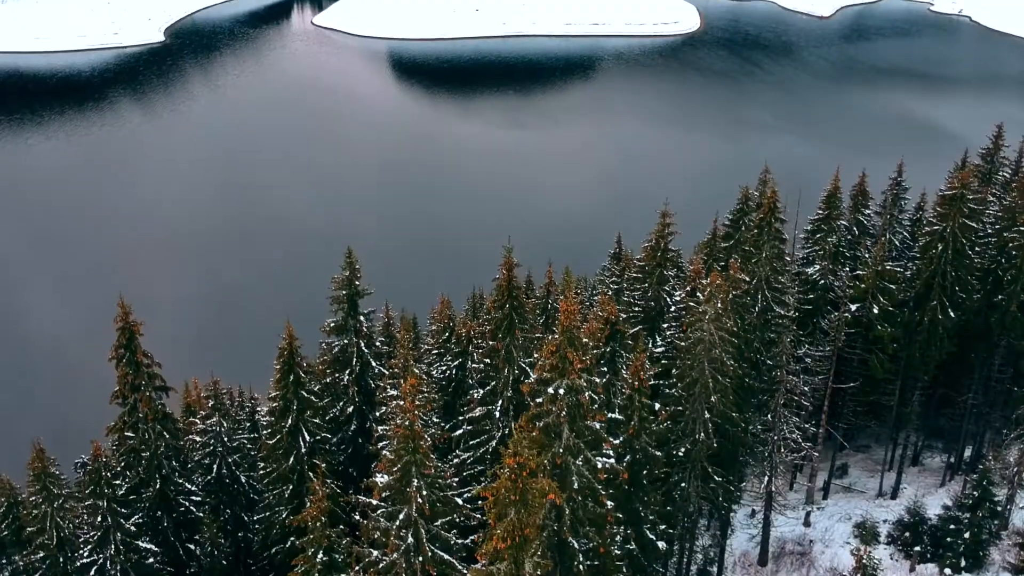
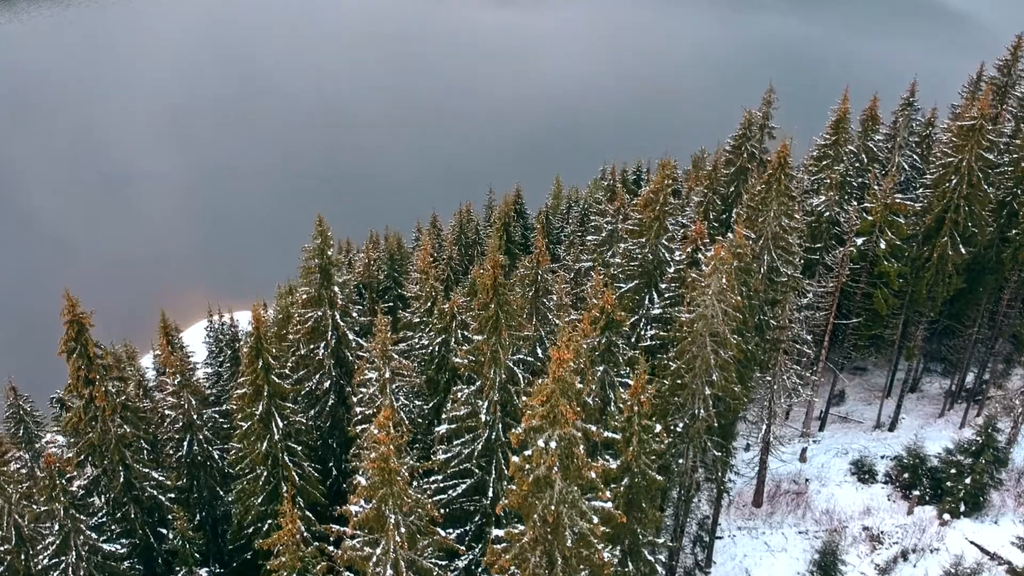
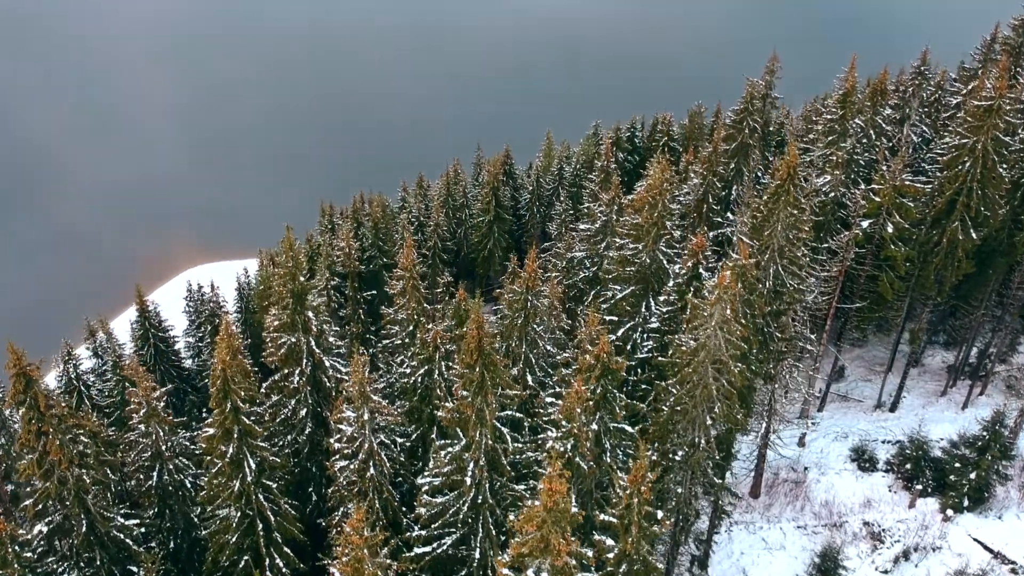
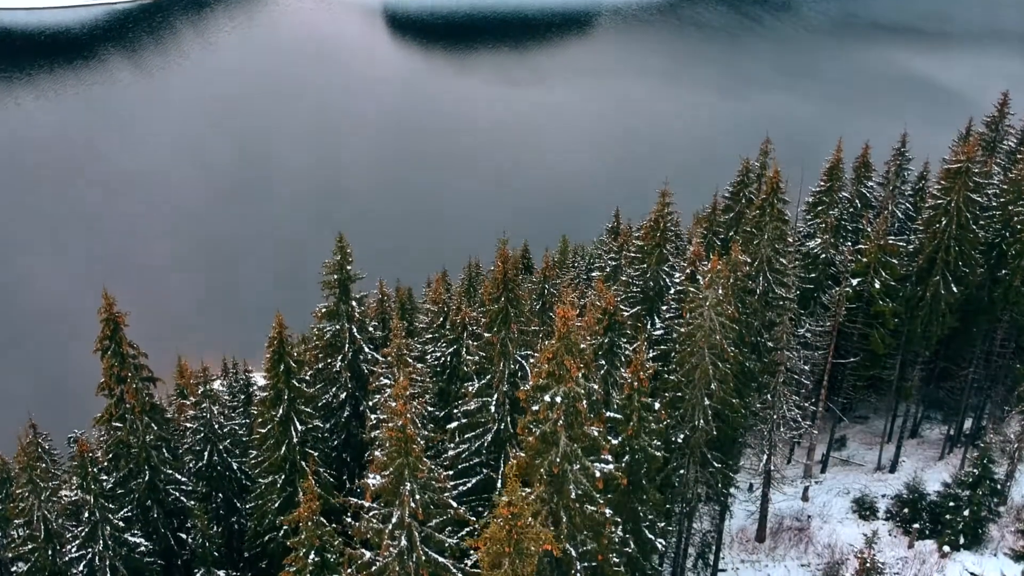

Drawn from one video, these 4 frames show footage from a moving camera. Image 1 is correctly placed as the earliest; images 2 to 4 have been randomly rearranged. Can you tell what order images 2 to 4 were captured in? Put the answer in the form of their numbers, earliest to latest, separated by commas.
4, 2, 3
